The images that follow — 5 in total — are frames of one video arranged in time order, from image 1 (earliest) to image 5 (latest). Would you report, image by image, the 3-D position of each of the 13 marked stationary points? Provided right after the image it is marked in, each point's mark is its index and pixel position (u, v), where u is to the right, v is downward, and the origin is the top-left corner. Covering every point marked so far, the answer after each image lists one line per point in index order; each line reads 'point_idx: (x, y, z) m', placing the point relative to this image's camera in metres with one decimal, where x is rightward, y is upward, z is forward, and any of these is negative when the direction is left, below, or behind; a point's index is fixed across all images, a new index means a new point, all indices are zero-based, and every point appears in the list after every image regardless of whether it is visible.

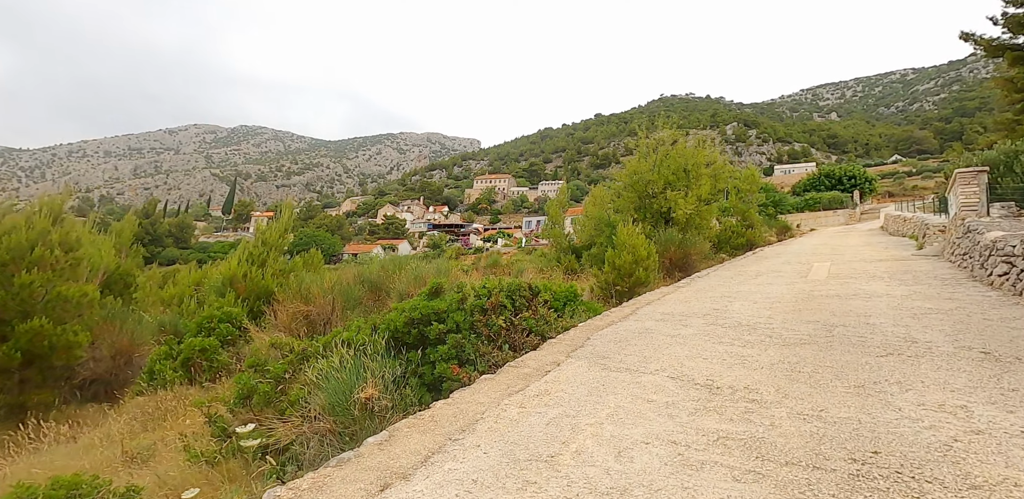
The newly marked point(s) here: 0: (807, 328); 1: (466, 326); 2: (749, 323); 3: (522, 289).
0: (+2.5, -0.7, +4.3) m
1: (-0.4, -0.6, +3.9) m
2: (+2.2, -0.7, +4.5) m
3: (+0.1, -0.4, +4.8) m
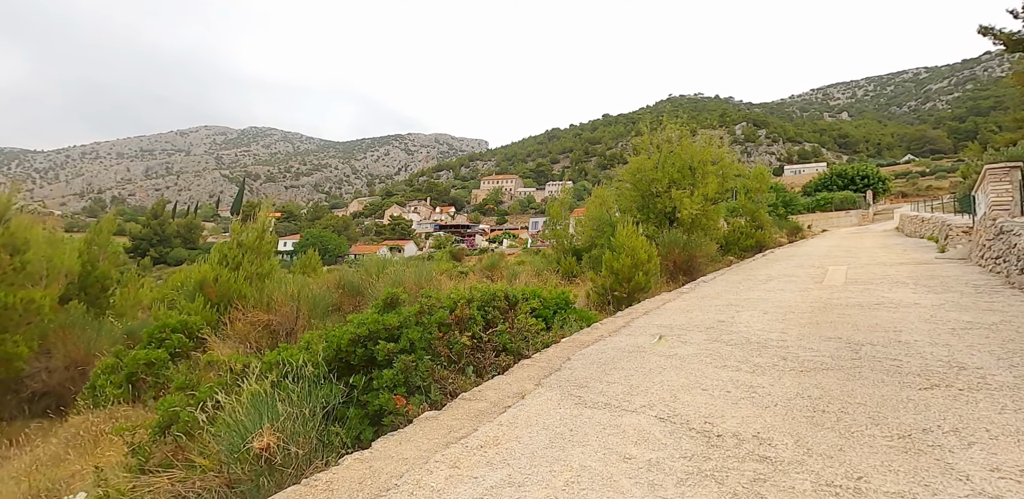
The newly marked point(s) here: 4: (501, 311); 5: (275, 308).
0: (+2.3, -0.7, +3.6) m
1: (-0.6, -0.6, +3.3) m
2: (+1.9, -0.7, +3.9) m
3: (-0.1, -0.4, +4.2) m
4: (-0.1, -0.5, +4.2) m
5: (-2.8, -0.7, +5.9) m
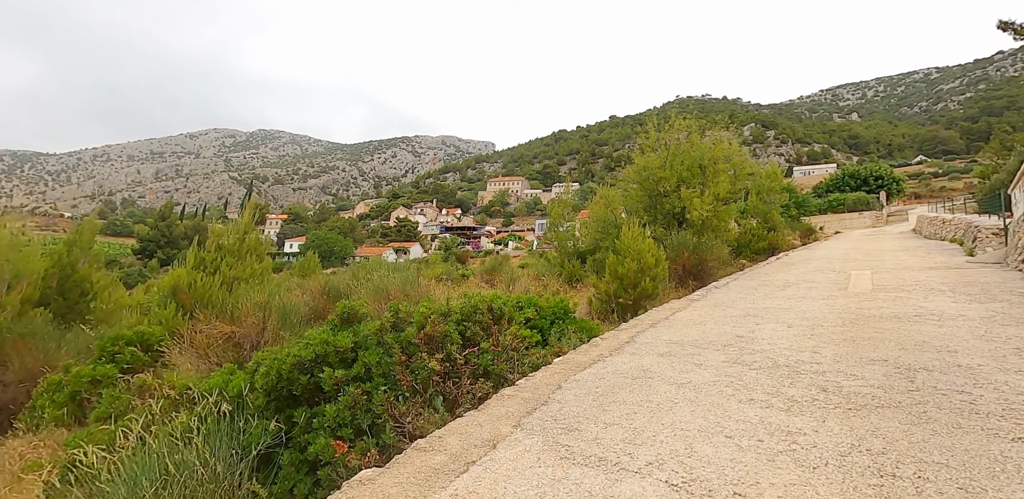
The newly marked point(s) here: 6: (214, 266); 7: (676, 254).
0: (+2.2, -0.8, +3.0) m
1: (-0.7, -0.7, +2.8) m
2: (+1.8, -0.7, +3.2) m
3: (-0.3, -0.5, +3.6) m
4: (-0.2, -0.6, +3.6) m
5: (-2.9, -0.7, +5.3) m
6: (-4.8, -0.3, +8.0) m
7: (+3.2, -0.1, +9.7) m
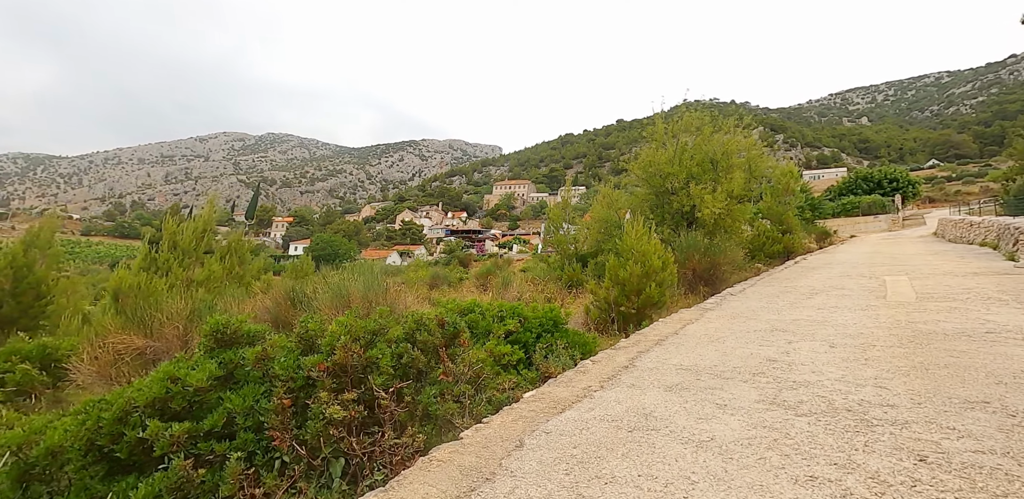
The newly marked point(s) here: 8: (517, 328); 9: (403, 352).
0: (+1.9, -0.7, +2.0) m
1: (-1.0, -0.6, +1.8) m
2: (+1.6, -0.7, +2.3) m
3: (-0.5, -0.4, +2.7) m
4: (-0.4, -0.5, +2.7) m
5: (-3.1, -0.7, +4.4) m
6: (-5.0, -0.3, +7.1) m
7: (+3.1, -0.1, +8.7) m
8: (+0.1, -0.7, +4.8) m
9: (-0.6, -0.5, +2.6) m
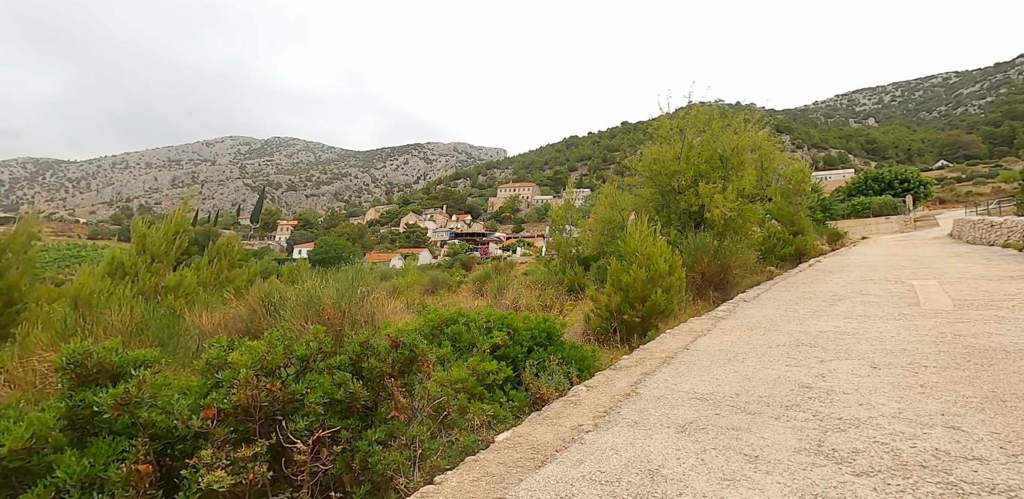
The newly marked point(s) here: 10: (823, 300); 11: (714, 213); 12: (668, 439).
0: (+1.8, -0.7, +1.5) m
1: (-1.1, -0.7, +1.3) m
2: (+1.4, -0.7, +1.7) m
3: (-0.6, -0.4, +2.2) m
4: (-0.6, -0.5, +2.2) m
5: (-3.3, -0.8, +3.9) m
6: (-5.1, -0.3, +6.6) m
7: (+3.0, -0.2, +8.1) m
8: (0.0, -0.8, +4.2) m
9: (-0.7, -0.5, +2.0) m
10: (+3.8, -0.6, +6.1) m
11: (+3.8, +0.7, +9.4) m
12: (+0.6, -0.8, +2.0) m
